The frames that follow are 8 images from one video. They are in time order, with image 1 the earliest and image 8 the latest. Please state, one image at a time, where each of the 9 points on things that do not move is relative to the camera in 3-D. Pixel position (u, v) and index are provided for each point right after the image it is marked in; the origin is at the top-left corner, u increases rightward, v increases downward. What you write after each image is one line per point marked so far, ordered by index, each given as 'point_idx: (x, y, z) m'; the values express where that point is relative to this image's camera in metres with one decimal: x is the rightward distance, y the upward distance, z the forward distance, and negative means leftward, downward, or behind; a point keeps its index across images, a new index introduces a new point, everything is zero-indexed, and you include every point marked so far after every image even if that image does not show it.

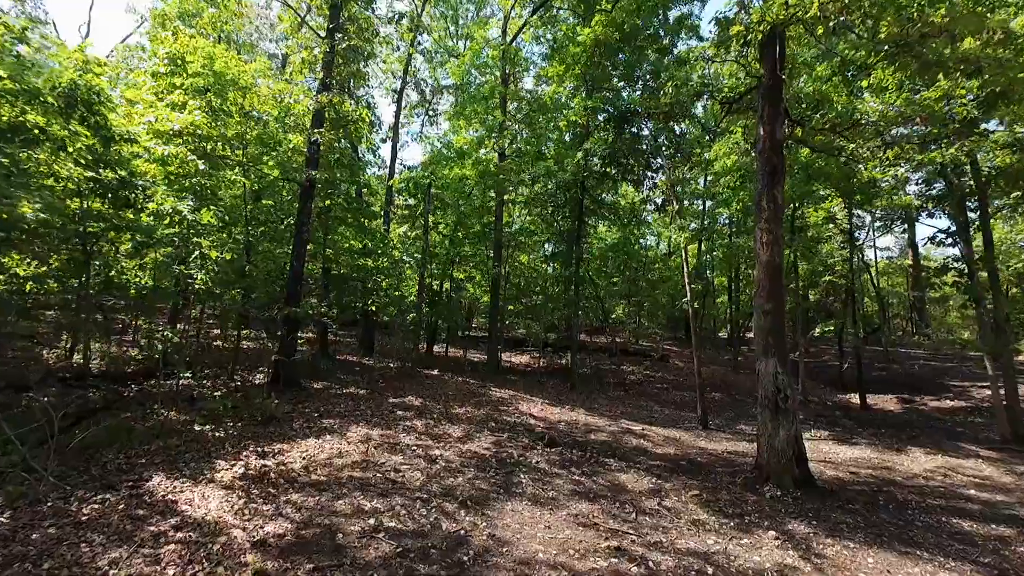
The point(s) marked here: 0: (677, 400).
0: (+4.0, -2.7, +13.2) m
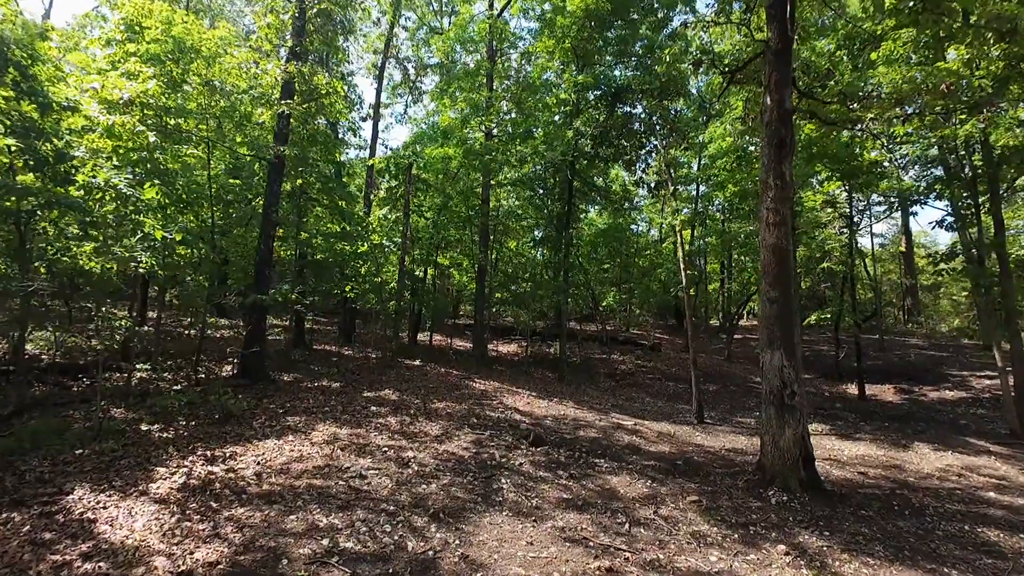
0: (+3.6, -2.4, +12.6) m
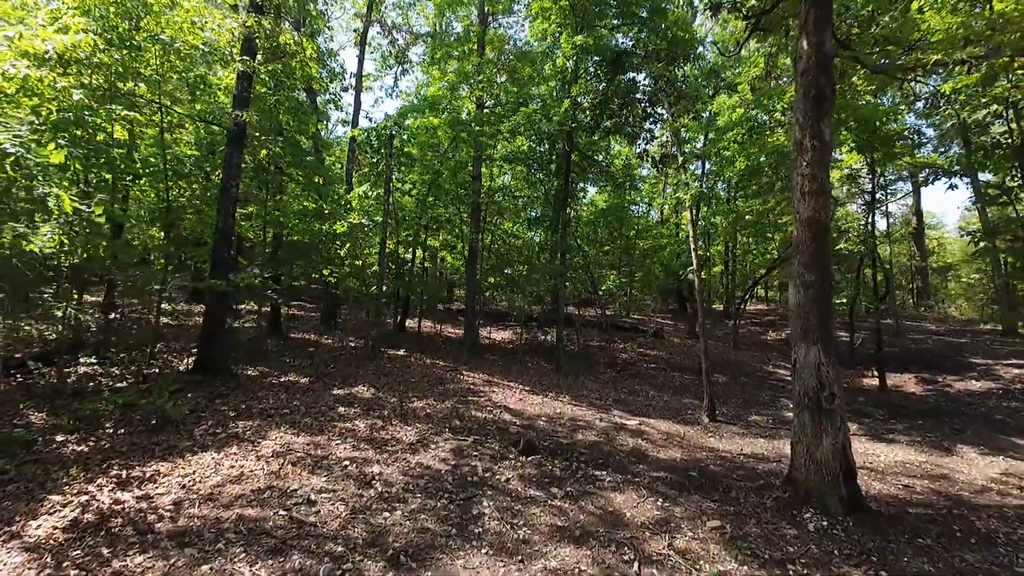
0: (+3.5, -2.0, +11.6) m
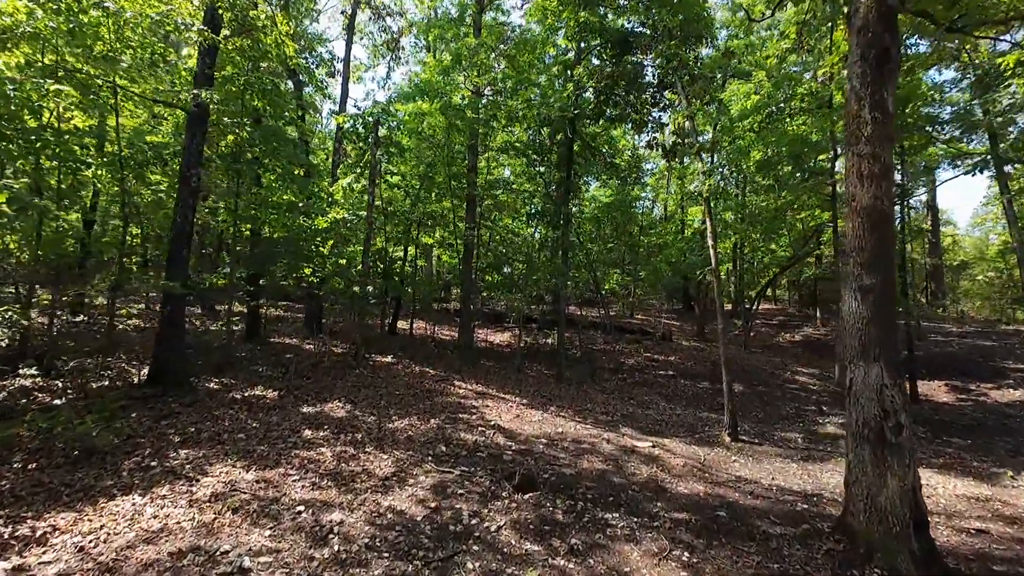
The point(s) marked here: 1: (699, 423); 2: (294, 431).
0: (+3.4, -2.0, +10.6) m
1: (+2.9, -2.1, +8.6) m
2: (-2.4, -1.6, +6.1) m
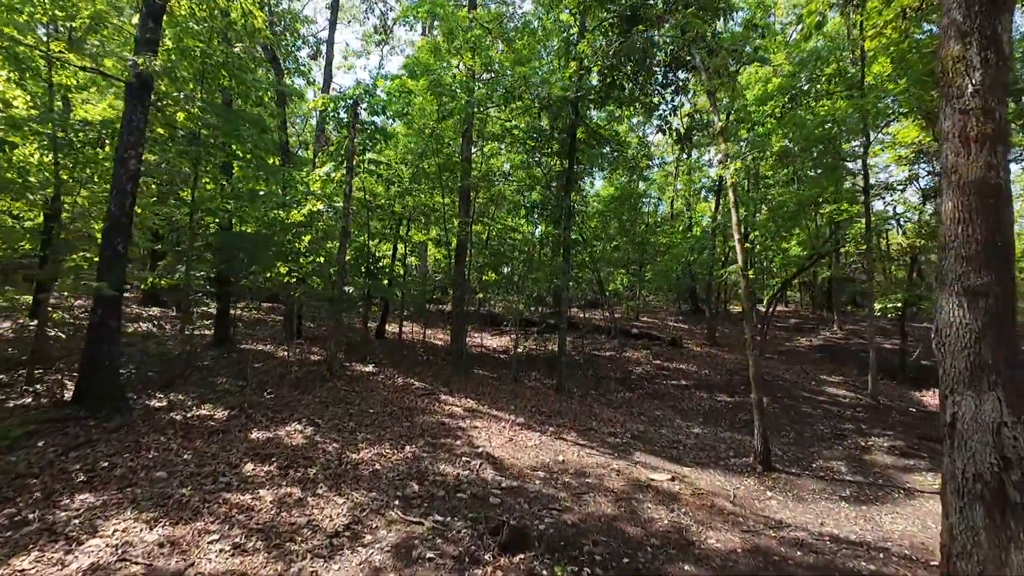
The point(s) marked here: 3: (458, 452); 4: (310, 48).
0: (+3.3, -2.1, +9.4) m
1: (+2.9, -2.2, +7.4) m
2: (-2.5, -1.6, +4.9) m
3: (-0.6, -1.8, +6.0) m
4: (-5.0, +5.9, +13.5) m
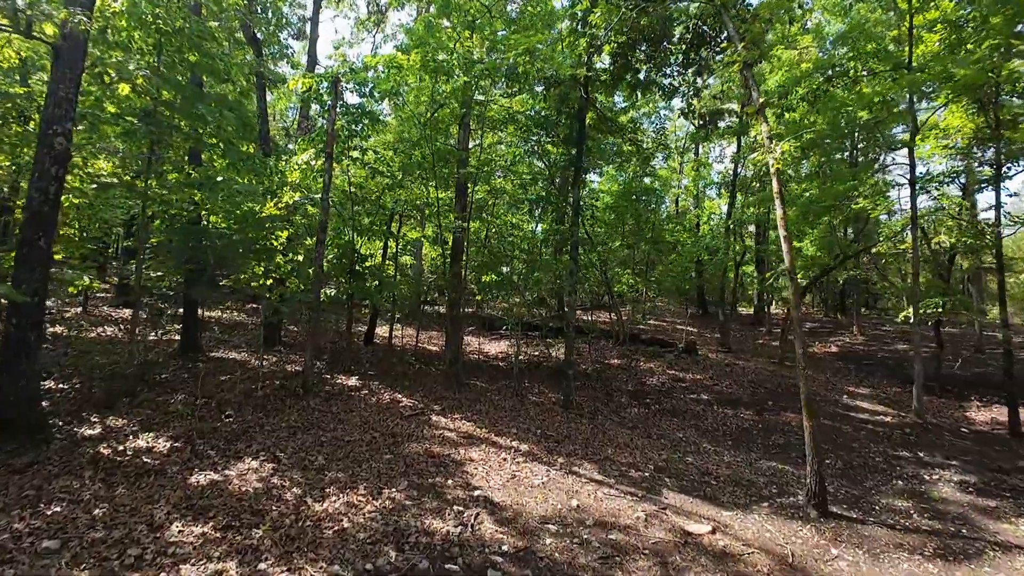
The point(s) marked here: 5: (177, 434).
0: (+3.4, -2.1, +8.3) m
1: (+2.9, -2.2, +6.3) m
2: (-2.5, -1.6, +3.8) m
3: (-0.5, -1.8, +4.8) m
4: (-4.9, +5.9, +12.3) m
5: (-3.5, -1.5, +5.6) m
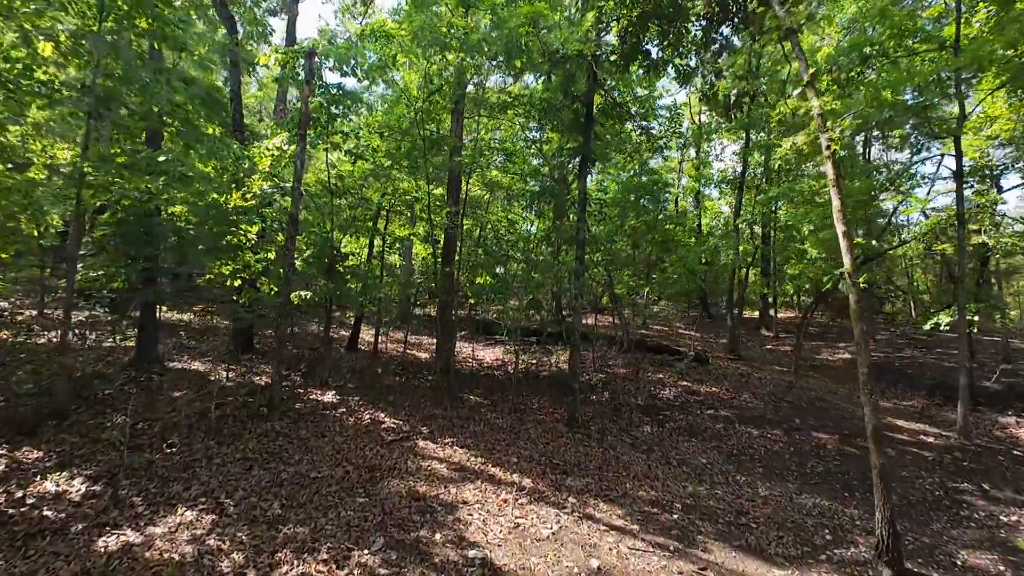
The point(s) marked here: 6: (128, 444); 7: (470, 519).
0: (+3.4, -2.2, +7.3) m
1: (+2.9, -2.3, +5.3) m
2: (-2.4, -1.7, +2.7) m
3: (-0.5, -1.9, +3.8) m
4: (-5.0, +5.8, +11.2) m
5: (-3.4, -1.5, +4.6) m
6: (-3.7, -1.5, +5.2) m
7: (-0.3, -1.9, +4.5) m
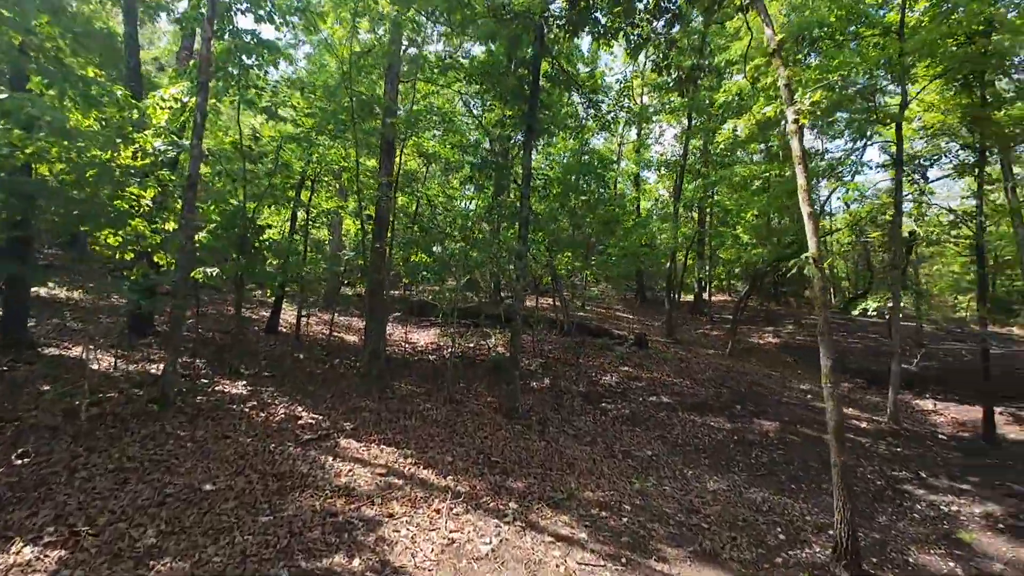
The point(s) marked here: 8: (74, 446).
0: (+2.5, -2.0, +7.1) m
1: (+2.3, -2.1, +5.0) m
2: (-2.7, -1.6, +1.9) m
3: (-0.9, -1.7, +3.1) m
4: (-6.0, +6.3, +9.7) m
5: (-3.9, -1.3, +3.6) m
6: (-4.2, -1.3, +4.2) m
7: (-0.8, -1.7, +3.9) m
8: (-3.7, -1.3, +4.5) m
